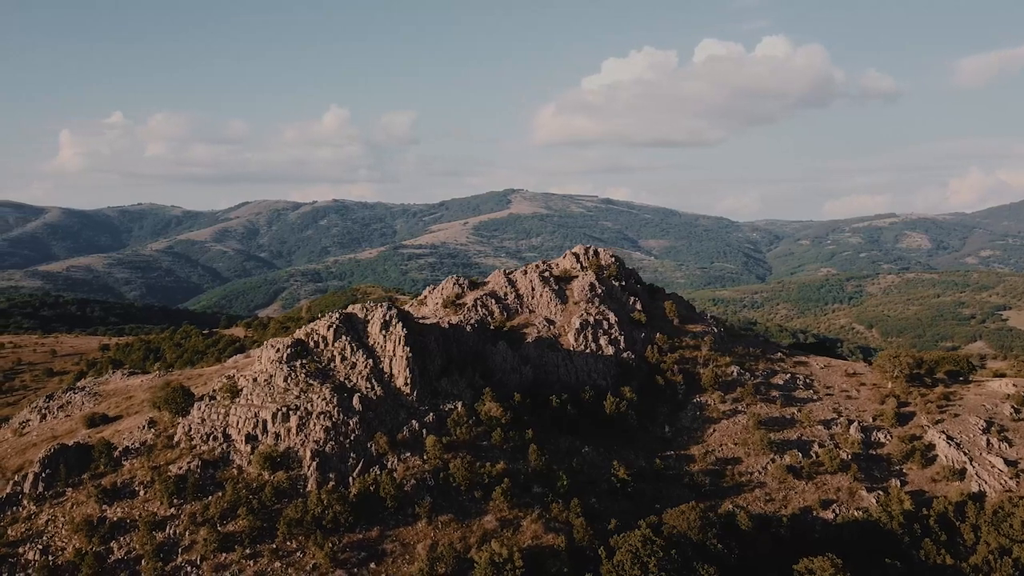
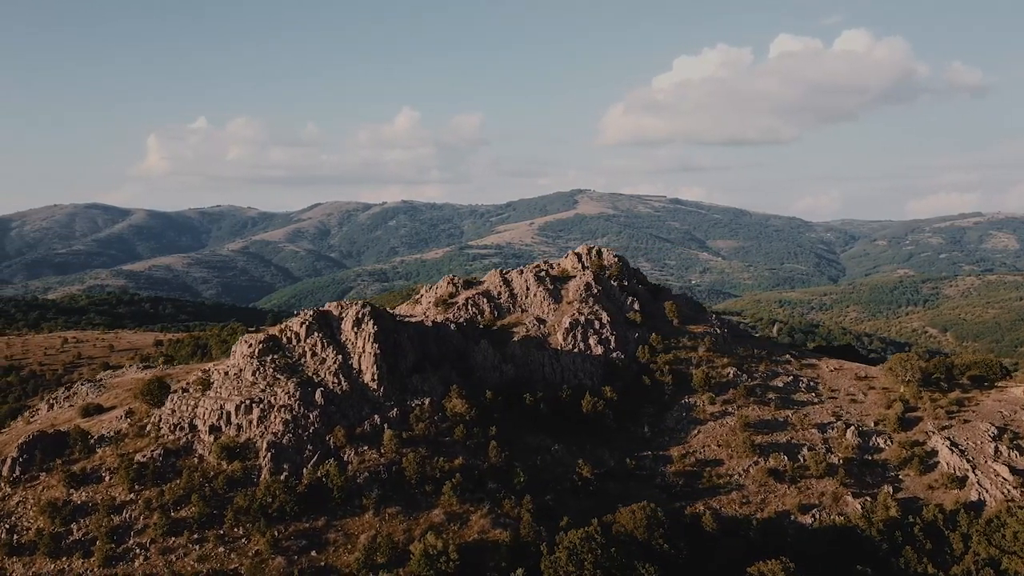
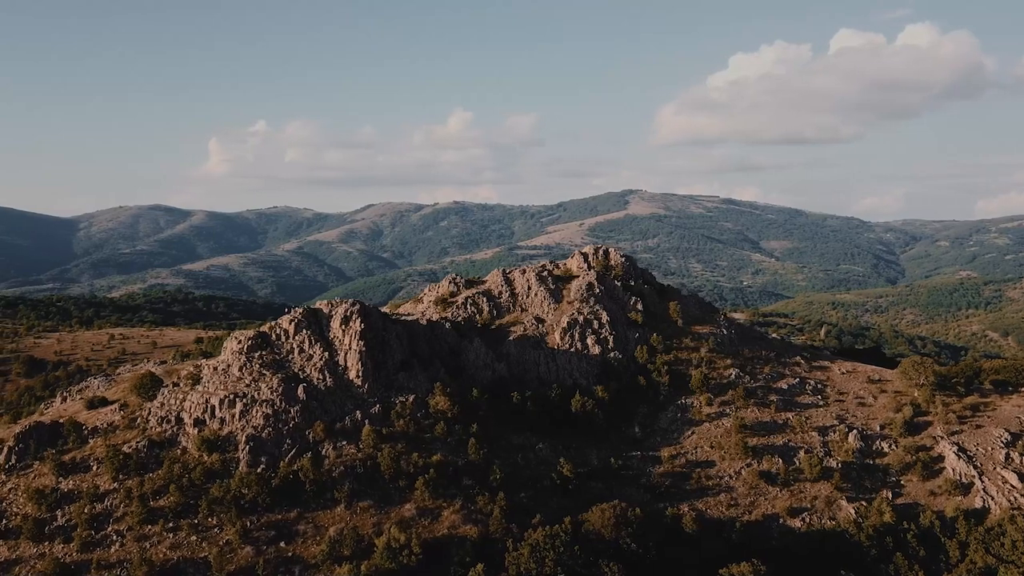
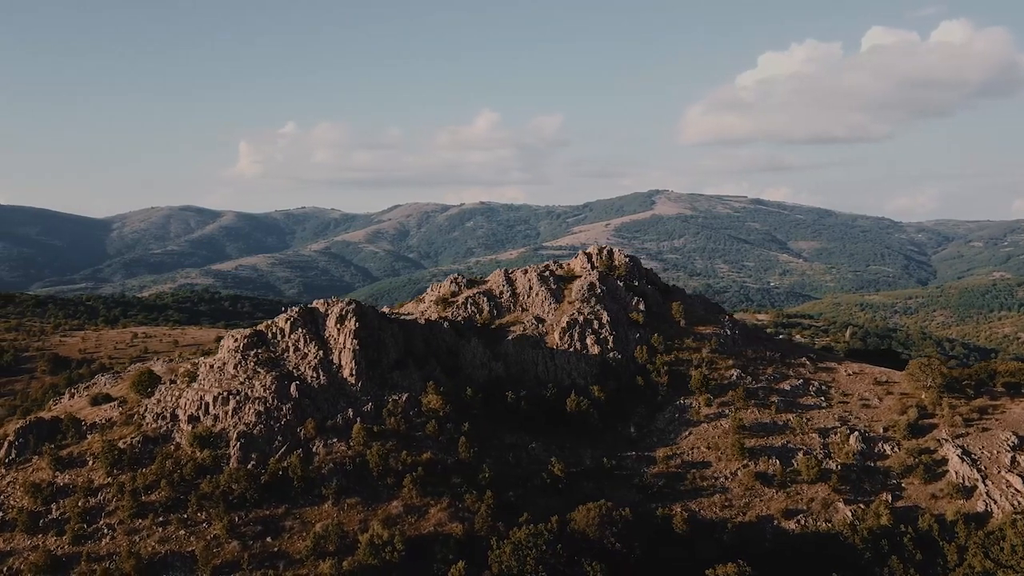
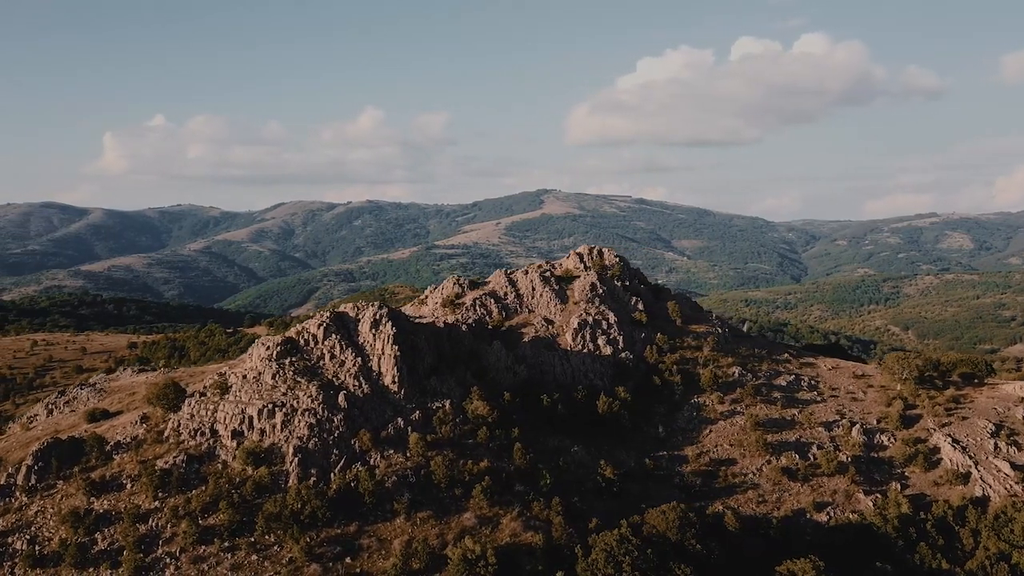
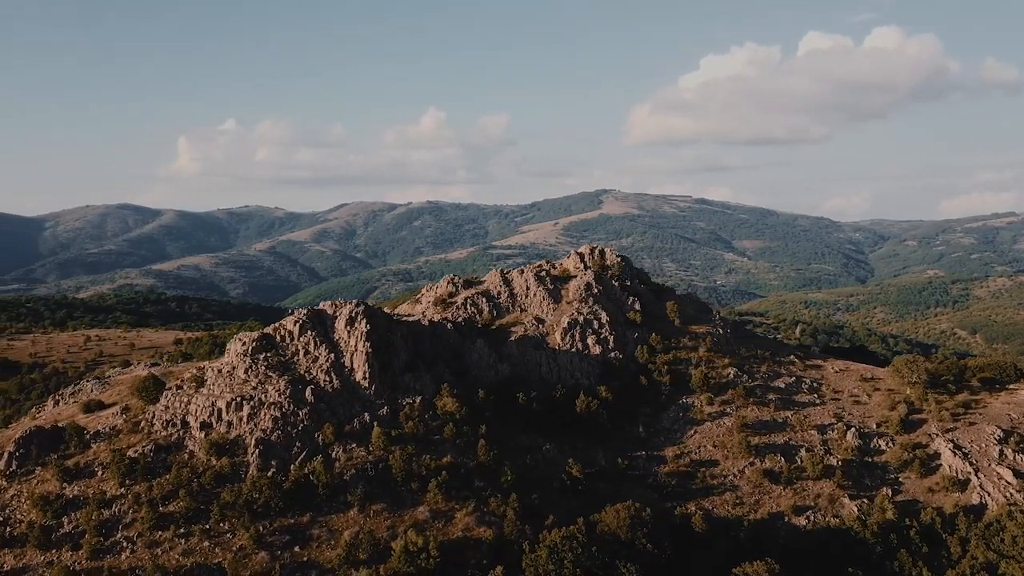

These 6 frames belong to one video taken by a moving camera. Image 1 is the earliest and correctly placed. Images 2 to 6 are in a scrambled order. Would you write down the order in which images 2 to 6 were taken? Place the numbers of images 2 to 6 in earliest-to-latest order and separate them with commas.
5, 2, 6, 3, 4
